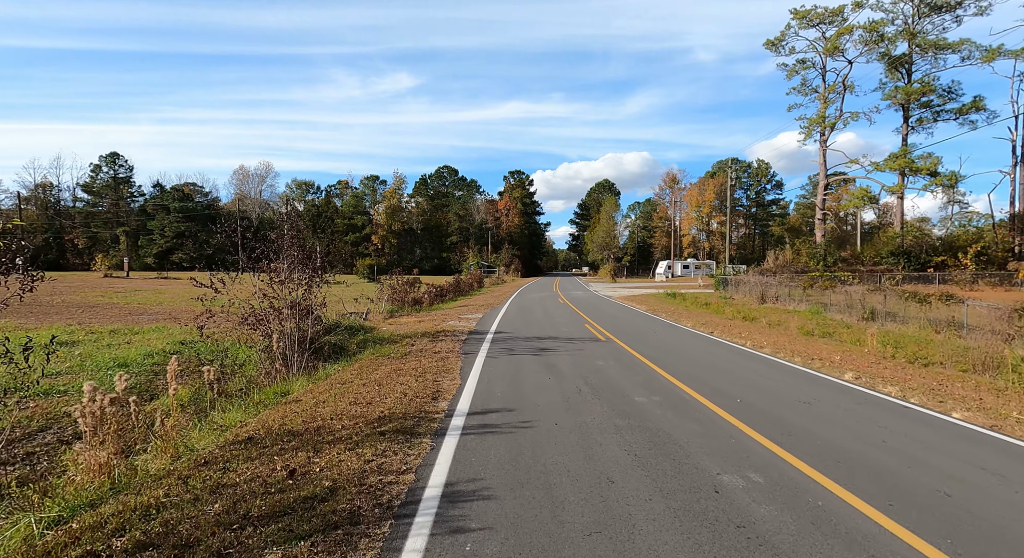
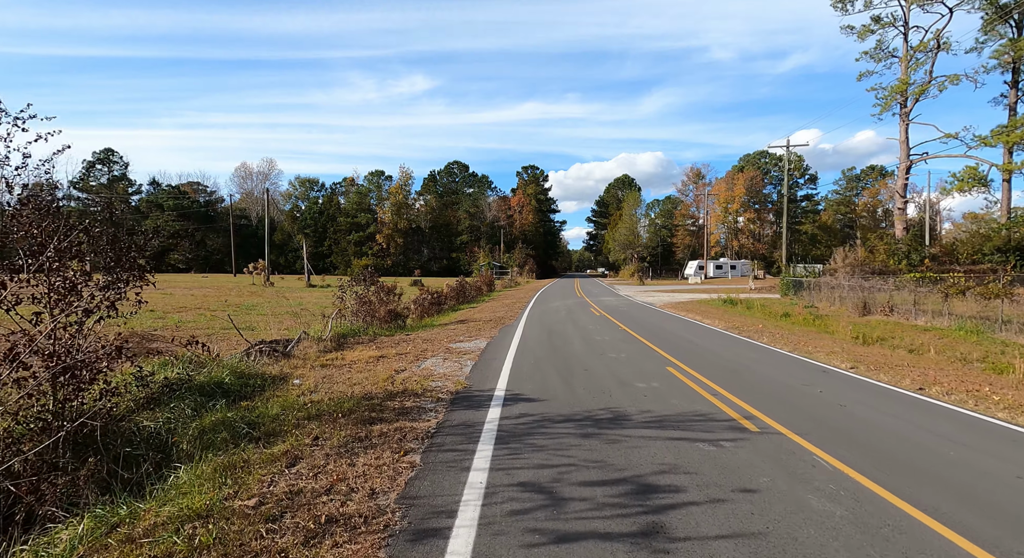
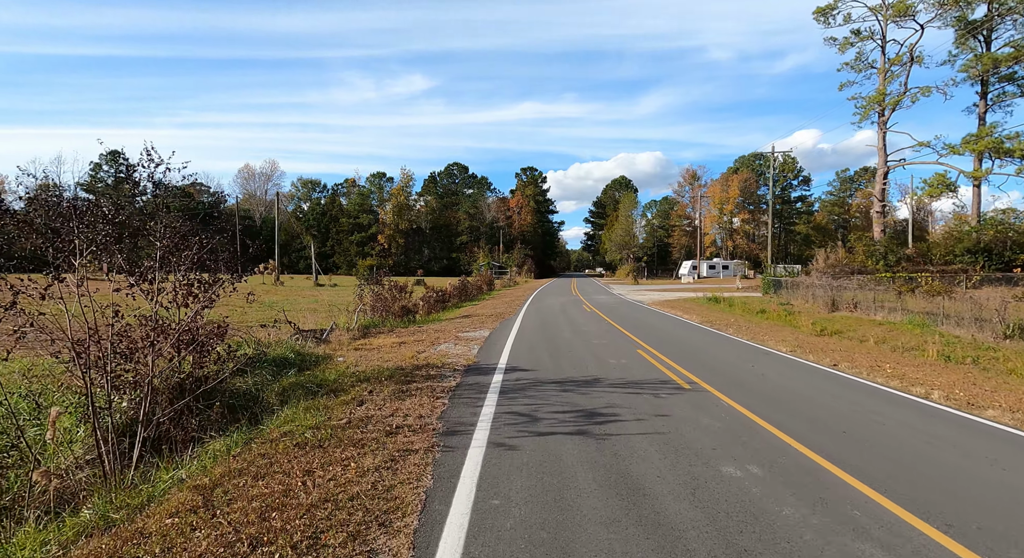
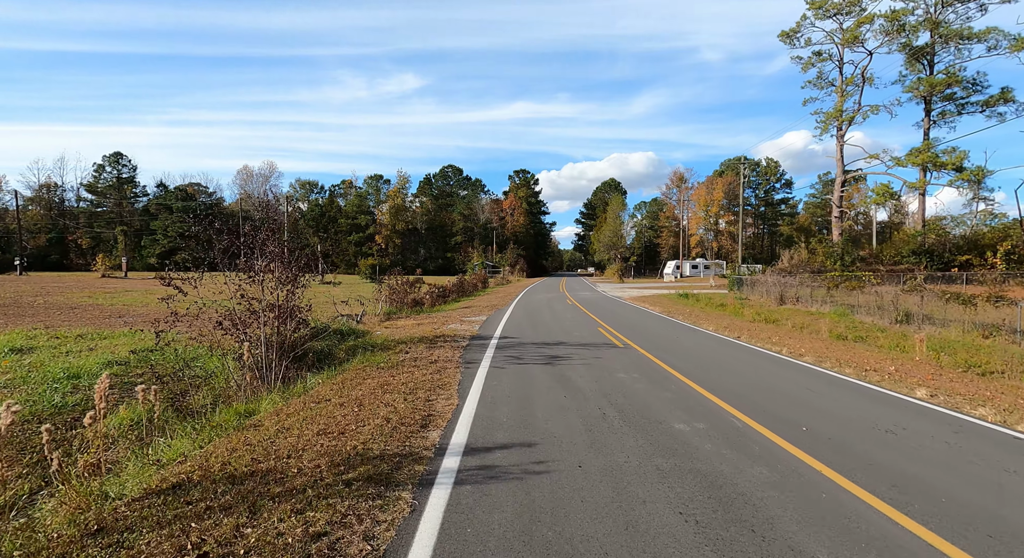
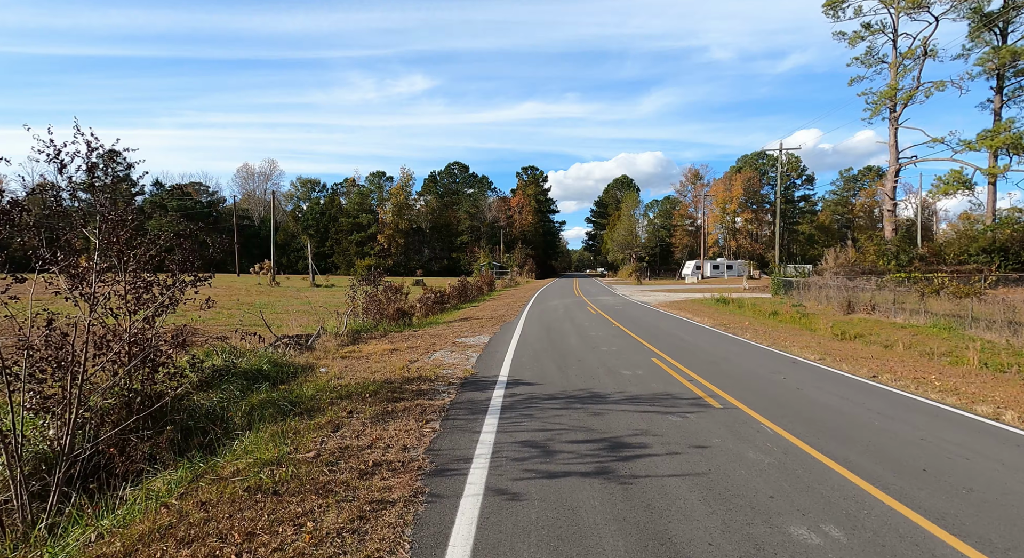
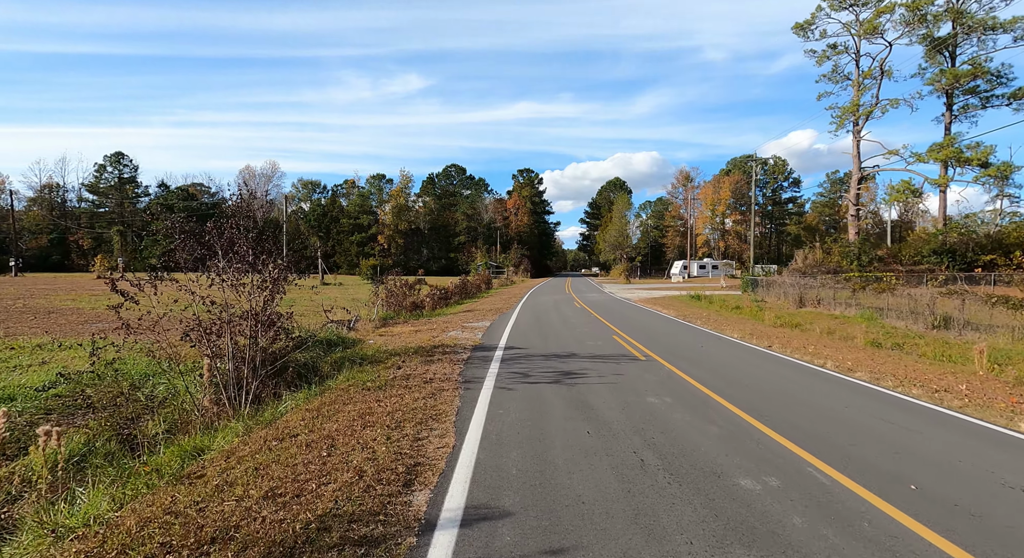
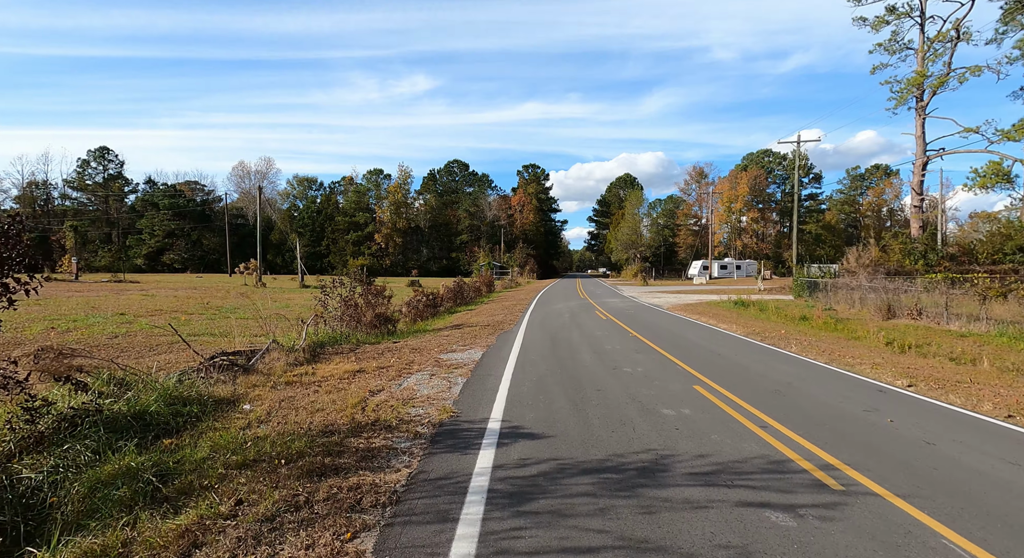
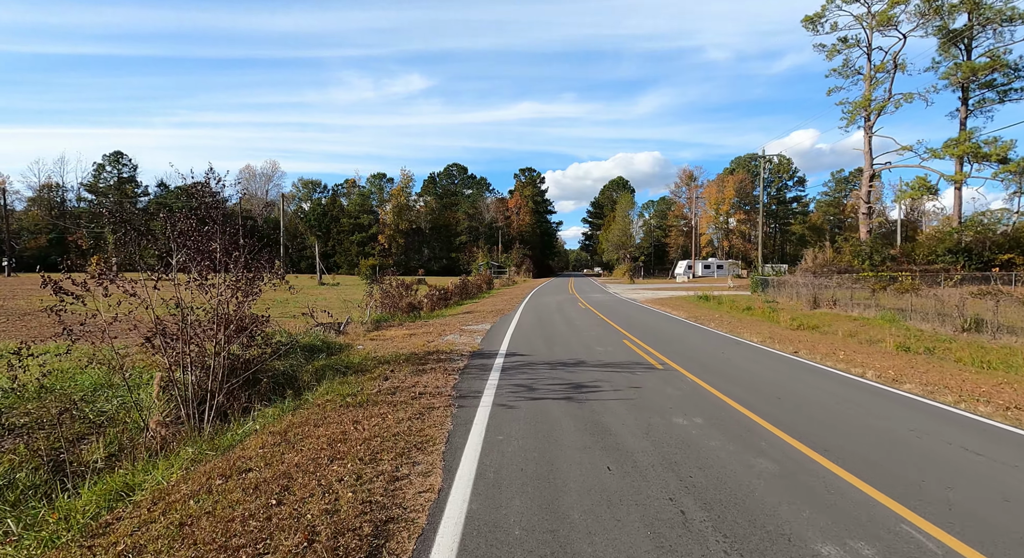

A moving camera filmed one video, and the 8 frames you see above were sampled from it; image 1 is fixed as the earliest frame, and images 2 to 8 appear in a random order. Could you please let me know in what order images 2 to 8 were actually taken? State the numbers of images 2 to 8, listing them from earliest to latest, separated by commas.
4, 6, 8, 3, 5, 2, 7
